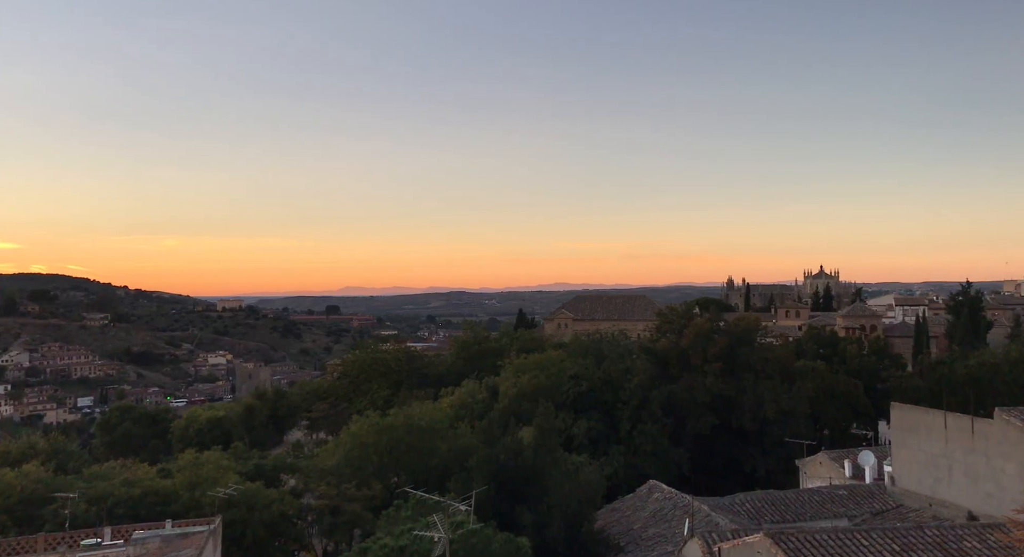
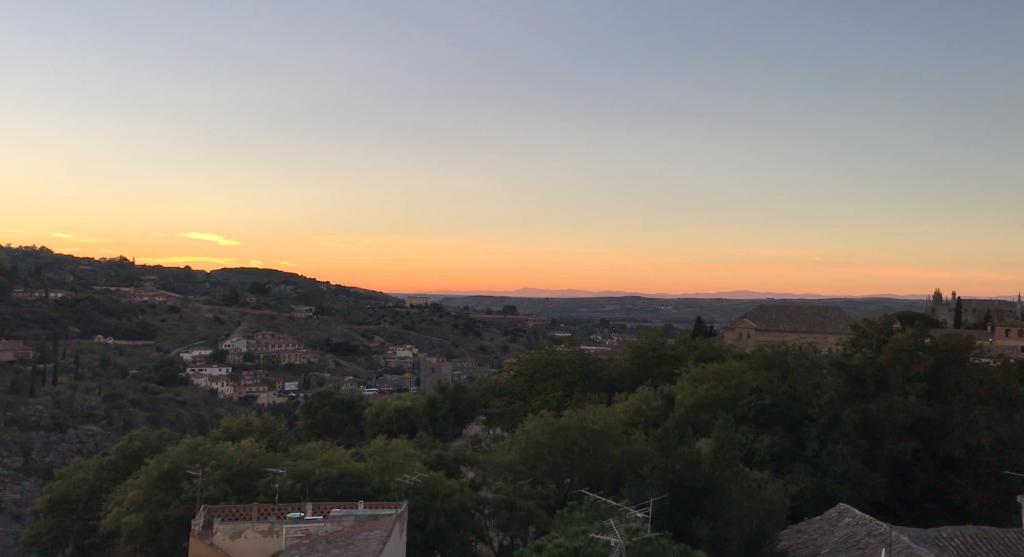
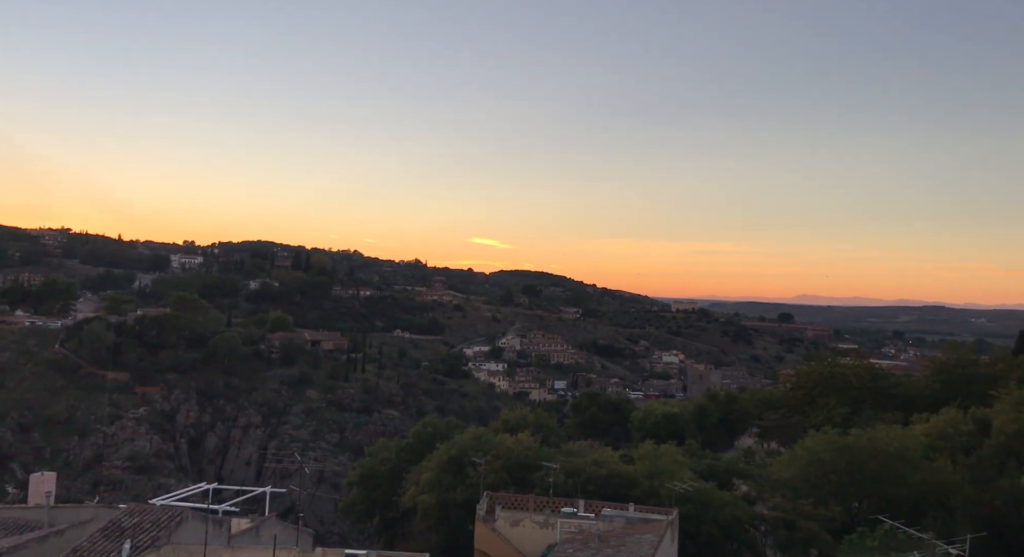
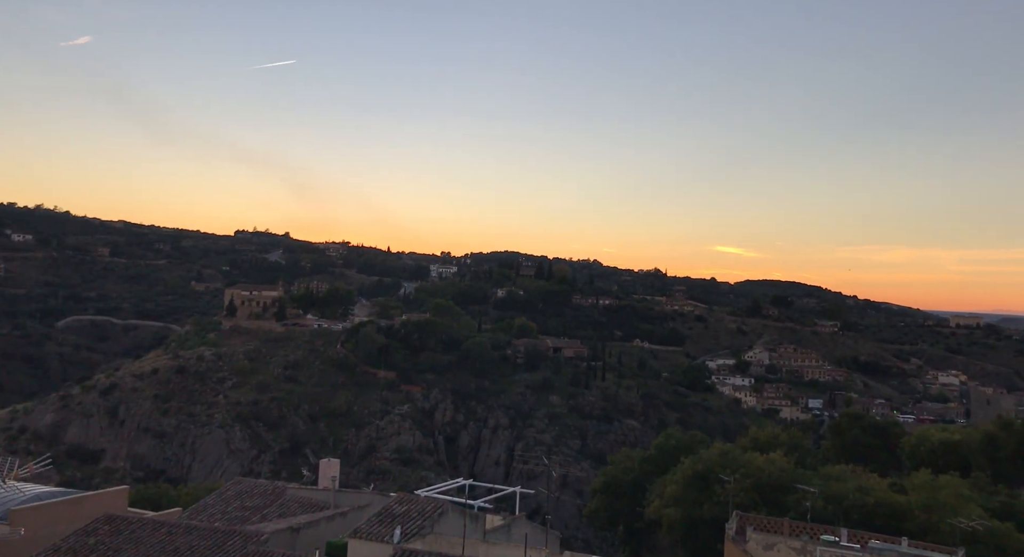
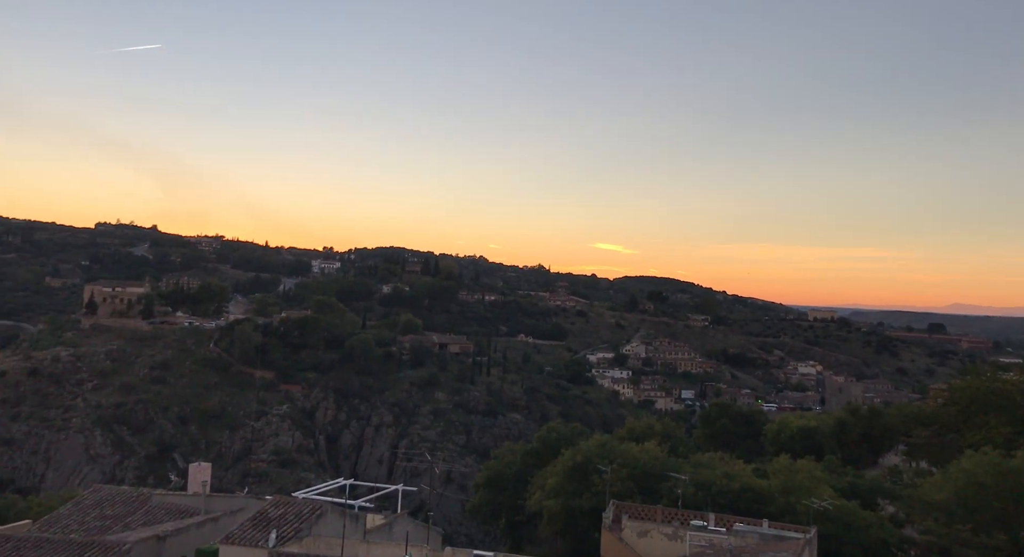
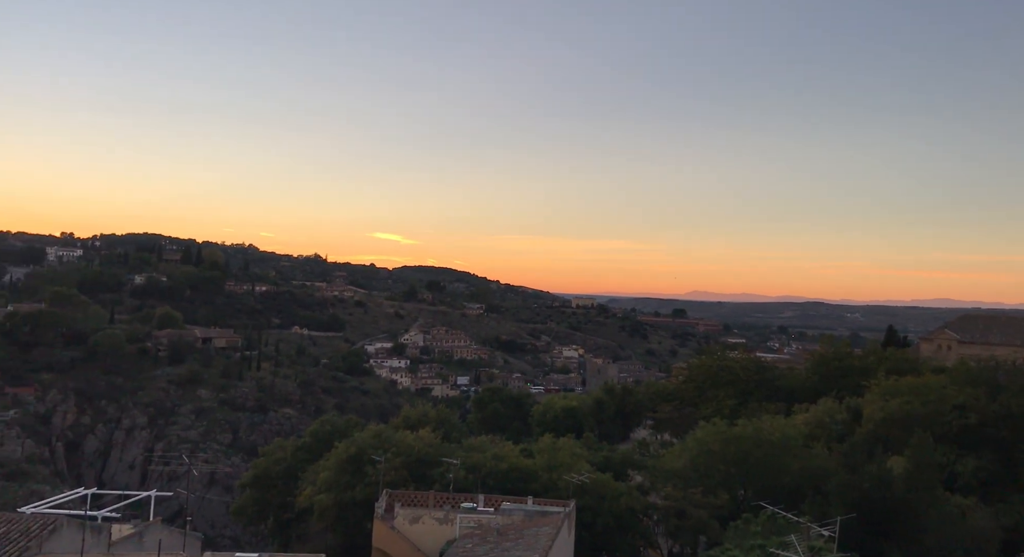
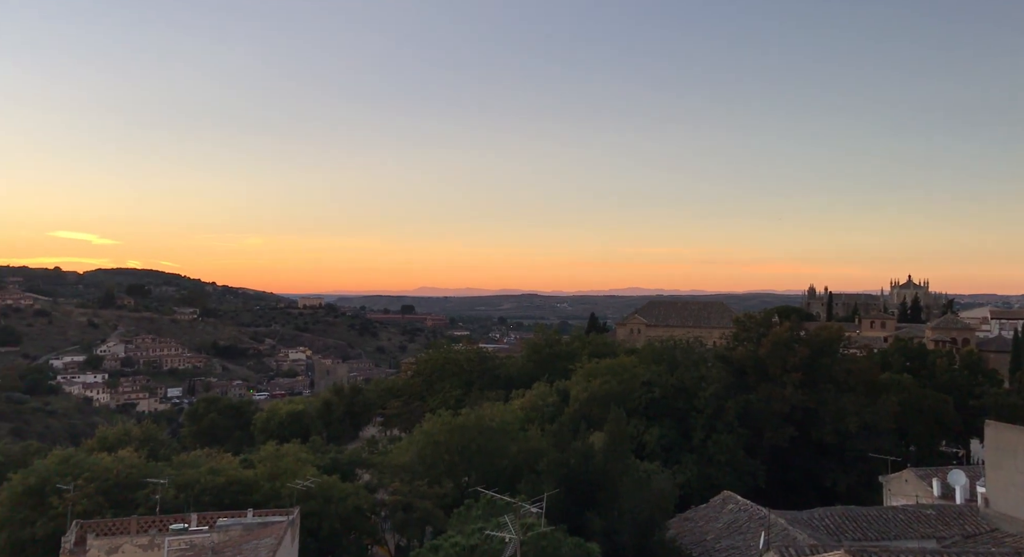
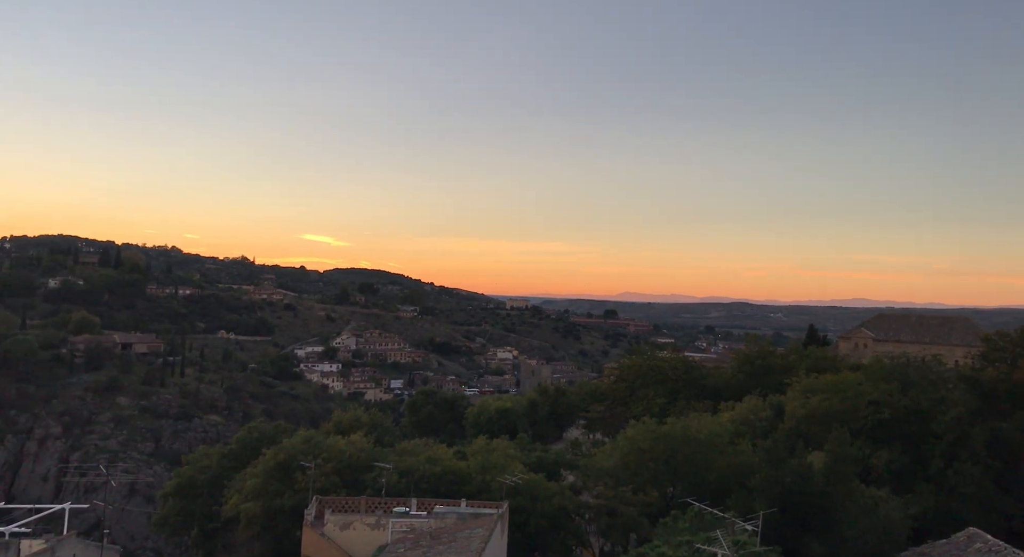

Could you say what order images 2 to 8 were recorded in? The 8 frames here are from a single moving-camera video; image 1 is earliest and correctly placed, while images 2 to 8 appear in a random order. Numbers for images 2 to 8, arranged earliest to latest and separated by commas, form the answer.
7, 2, 8, 6, 3, 5, 4
